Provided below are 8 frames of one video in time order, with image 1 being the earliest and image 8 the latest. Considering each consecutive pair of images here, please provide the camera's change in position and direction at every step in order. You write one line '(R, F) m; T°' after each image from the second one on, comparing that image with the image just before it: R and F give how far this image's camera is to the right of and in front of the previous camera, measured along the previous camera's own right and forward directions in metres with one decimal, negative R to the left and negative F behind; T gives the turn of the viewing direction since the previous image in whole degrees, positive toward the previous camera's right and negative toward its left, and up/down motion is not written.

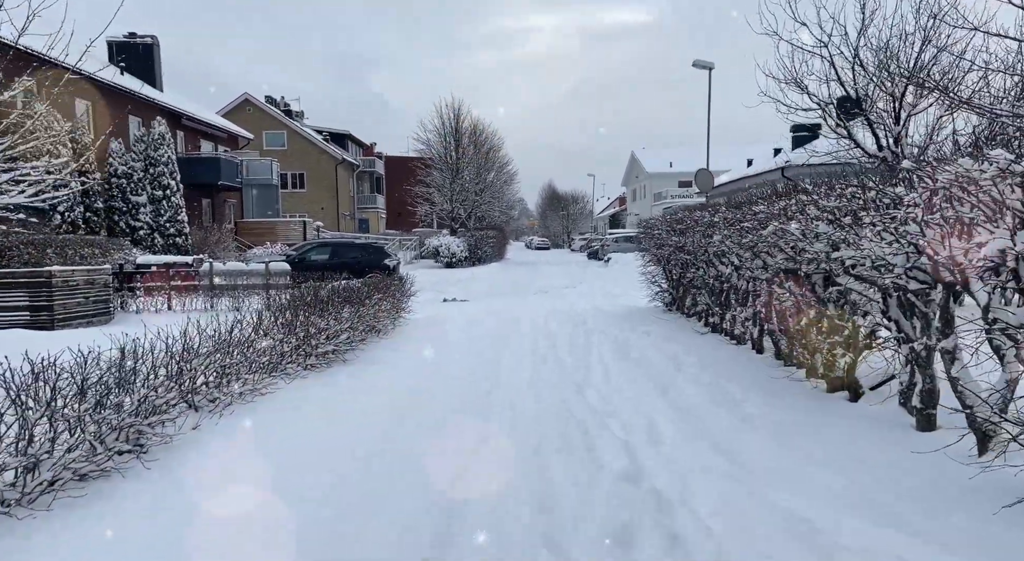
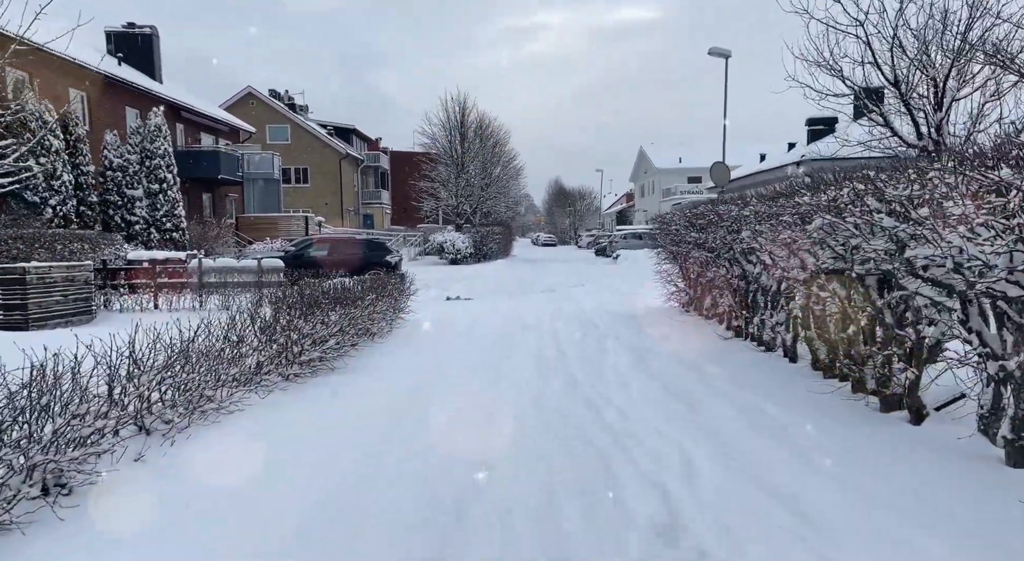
(0.0, +0.7) m; 0°
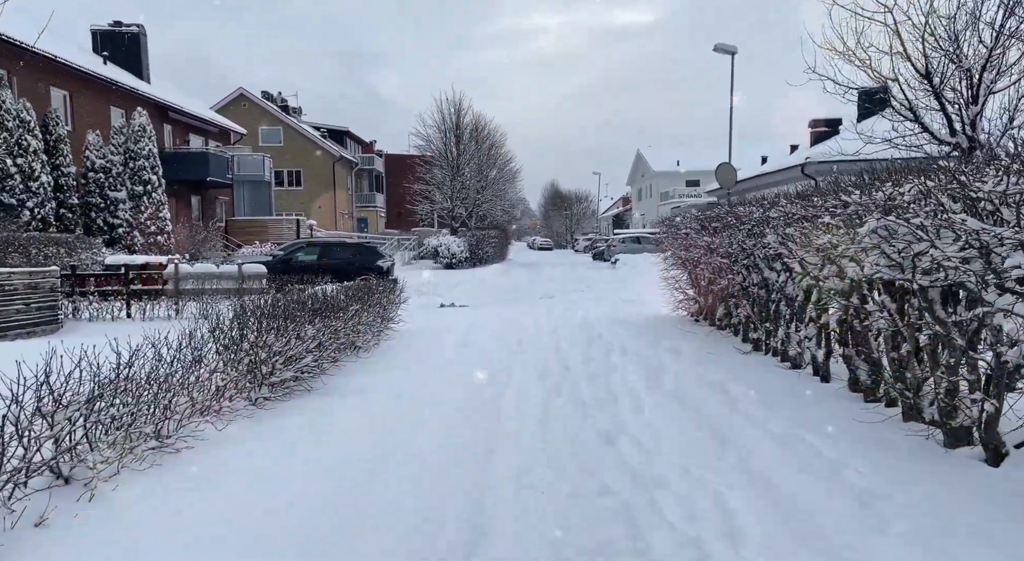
(0.0, +0.7) m; 0°
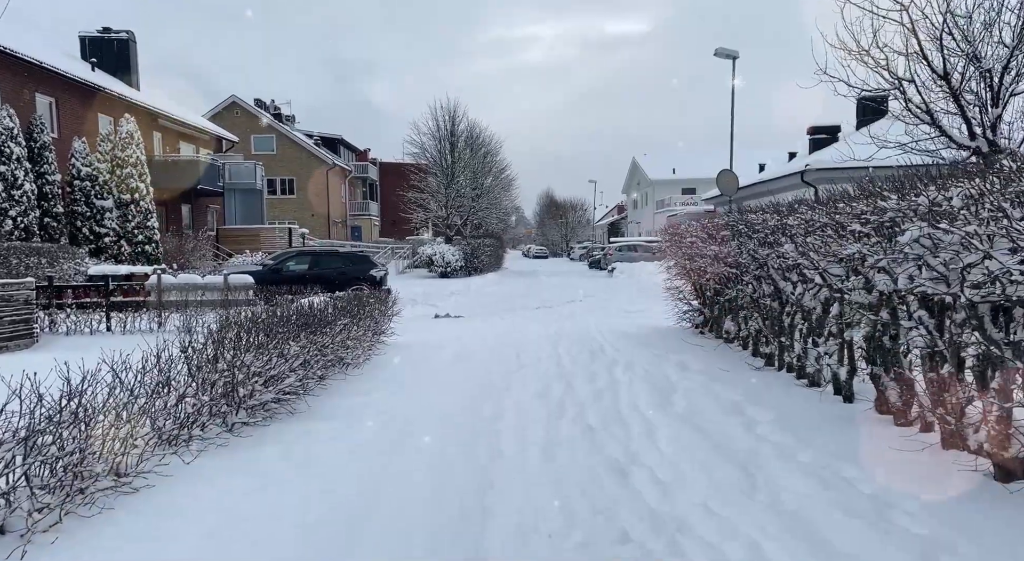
(0.0, +0.4) m; 0°
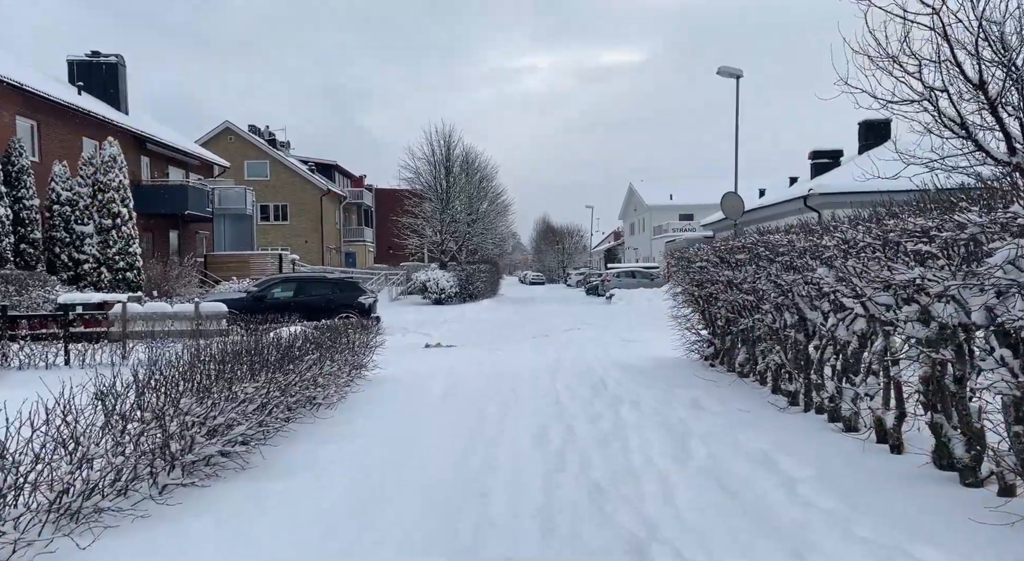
(0.0, +0.8) m; 0°
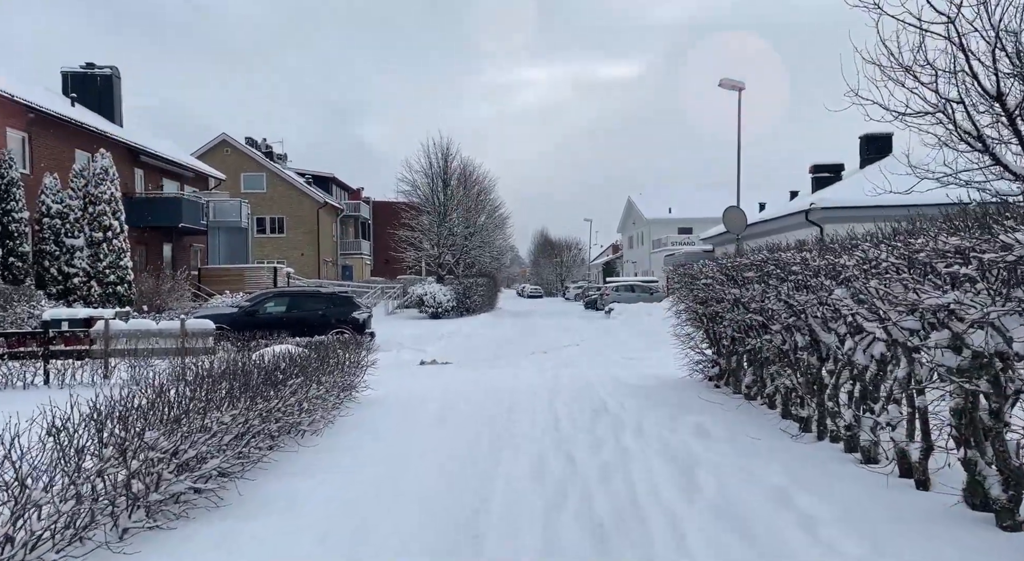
(0.0, +0.3) m; 0°
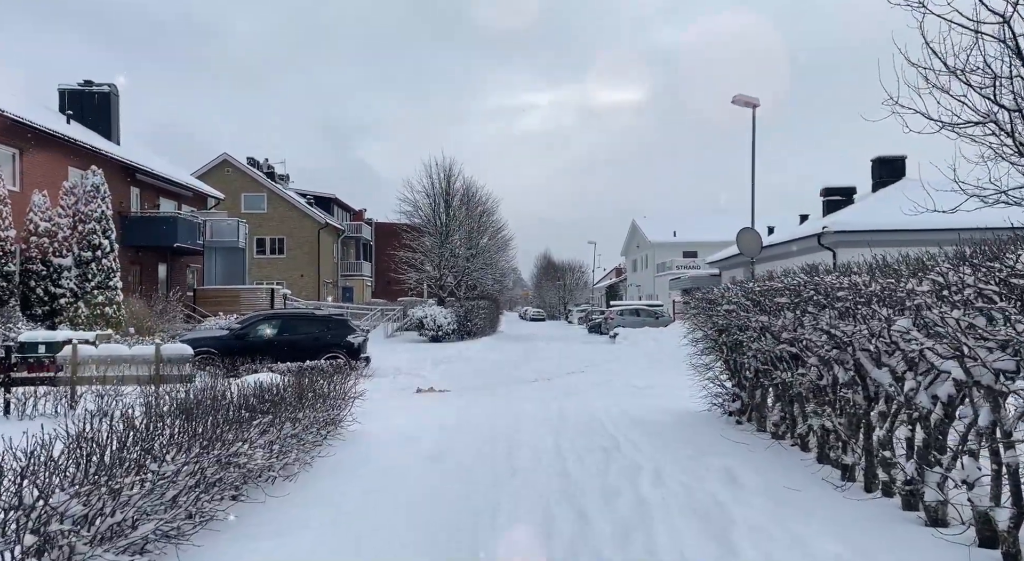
(0.0, +0.8) m; 0°
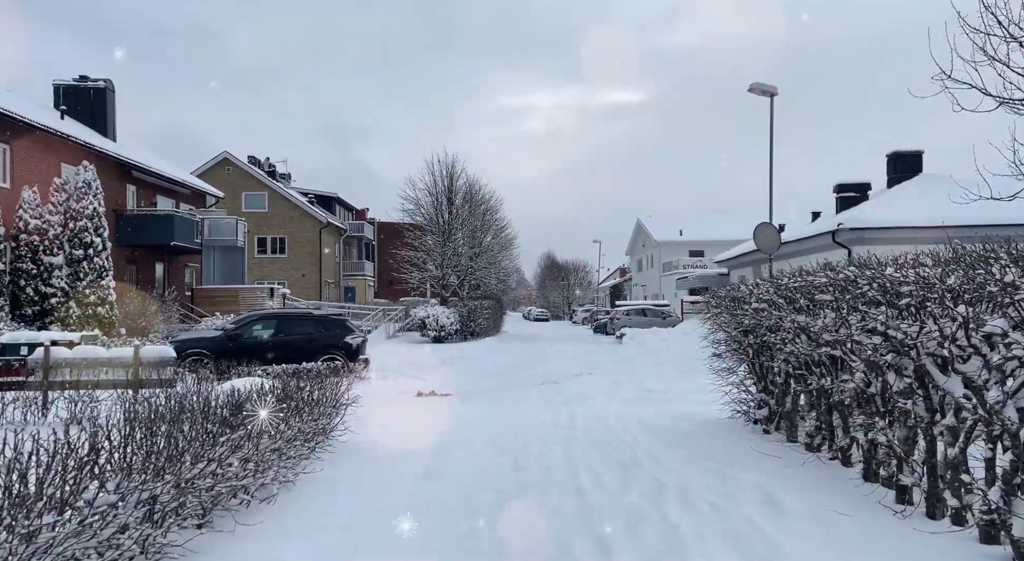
(0.0, +0.7) m; 0°
